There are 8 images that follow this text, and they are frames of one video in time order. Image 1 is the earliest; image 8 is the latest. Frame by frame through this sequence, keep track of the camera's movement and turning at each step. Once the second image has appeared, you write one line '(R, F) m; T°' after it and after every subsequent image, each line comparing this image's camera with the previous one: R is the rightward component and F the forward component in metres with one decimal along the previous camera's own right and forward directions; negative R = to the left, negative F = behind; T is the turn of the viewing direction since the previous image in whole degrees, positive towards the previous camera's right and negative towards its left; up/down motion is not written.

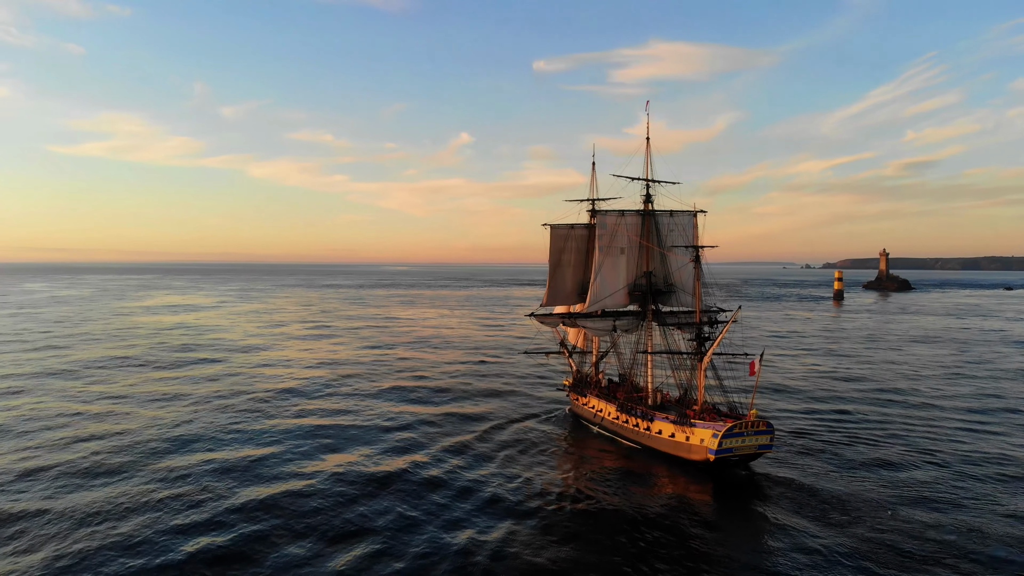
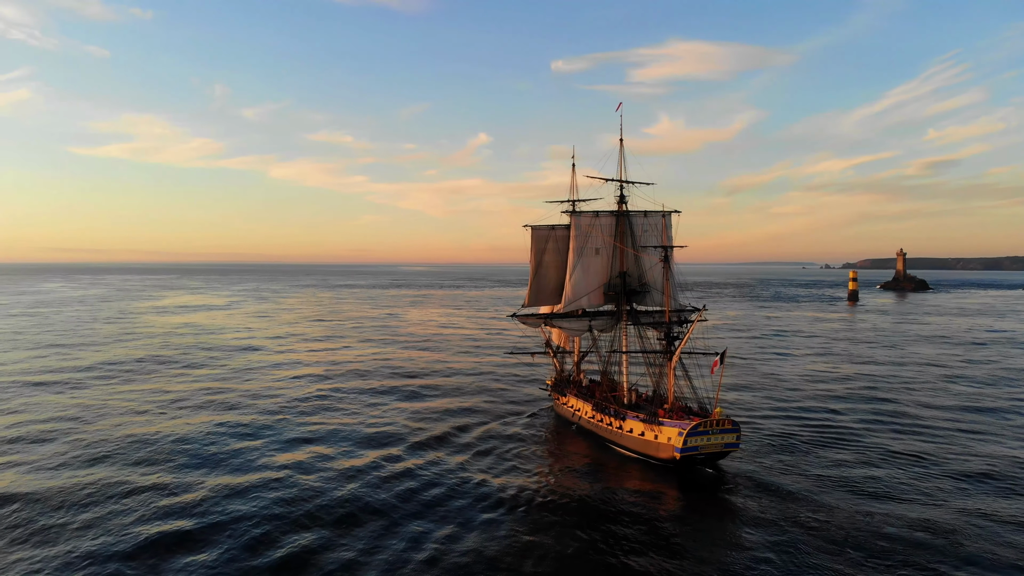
(+2.3, -0.3) m; 0°
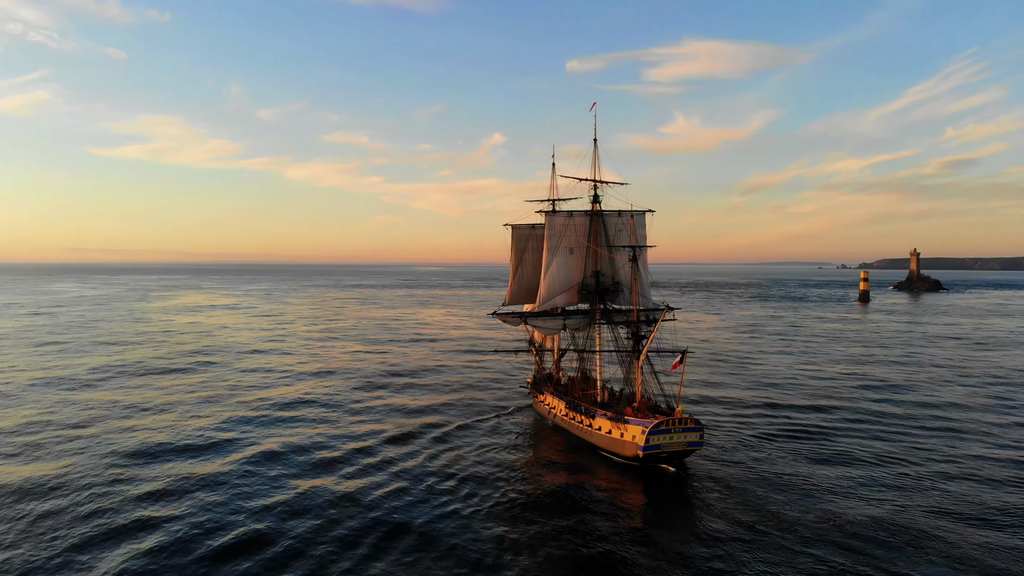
(+2.2, -0.3) m; 0°
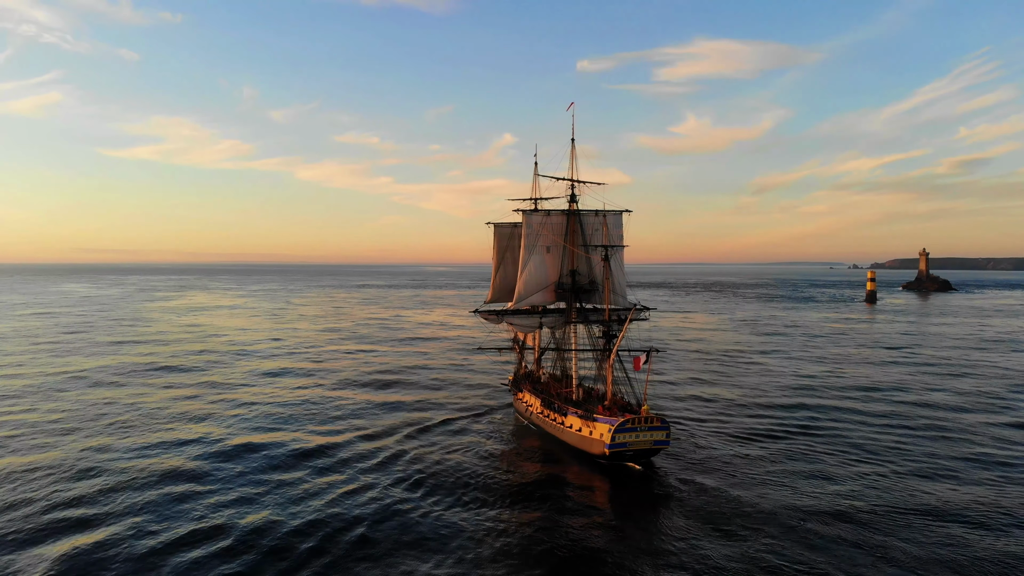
(+2.1, -0.2) m; 0°
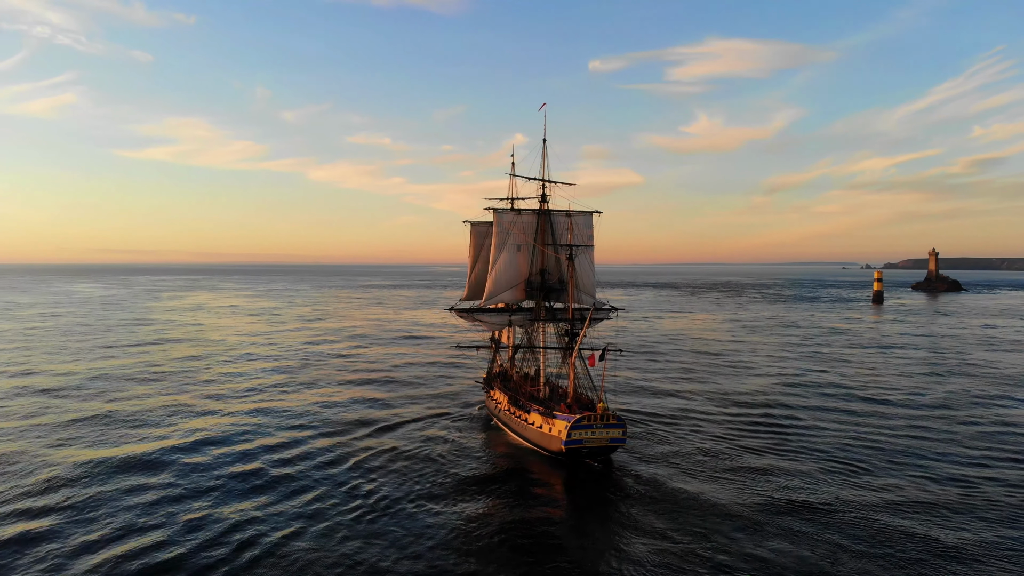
(+2.7, -0.3) m; 0°
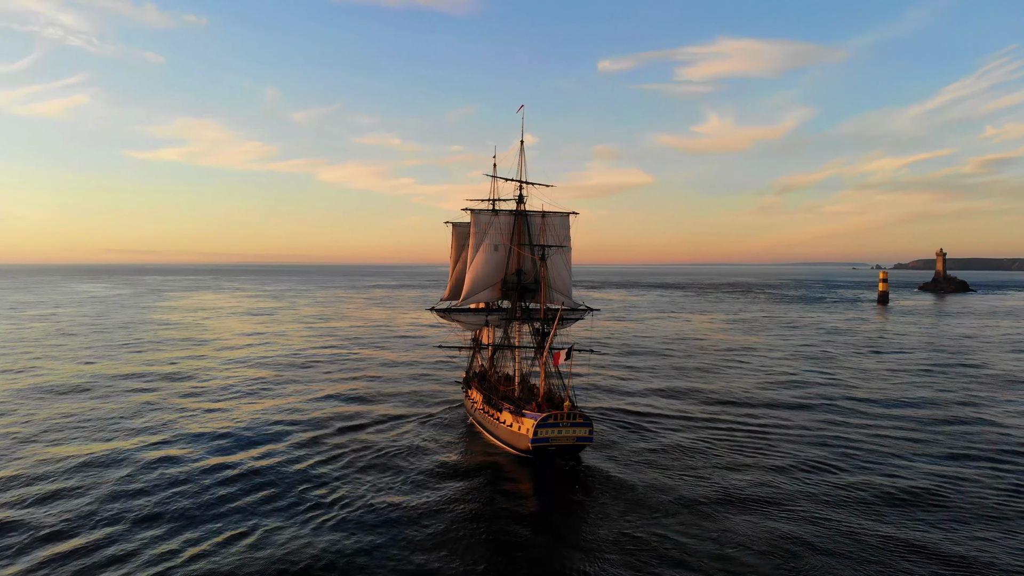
(+2.1, -0.3) m; 0°
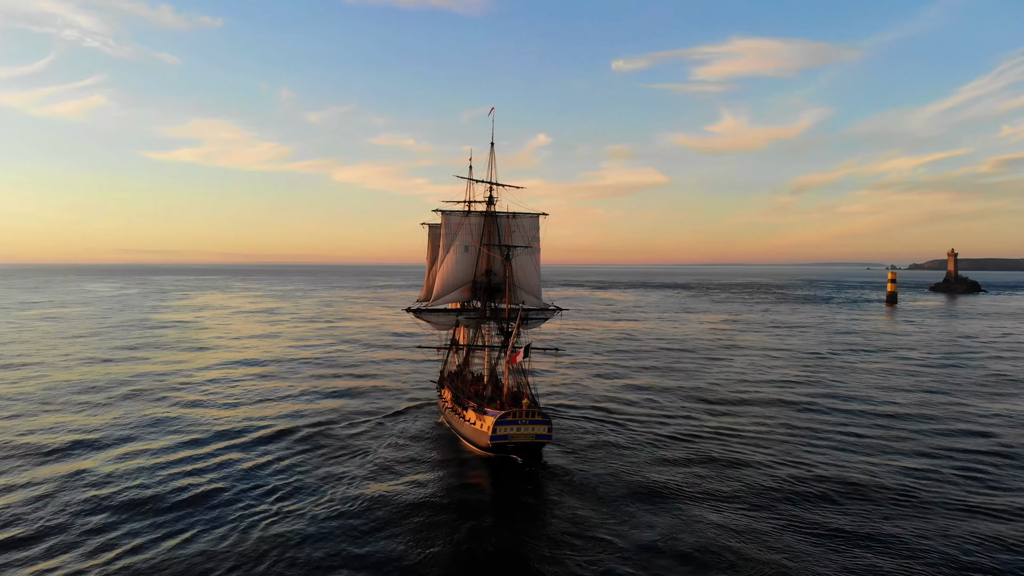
(+2.5, -0.5) m; 0°
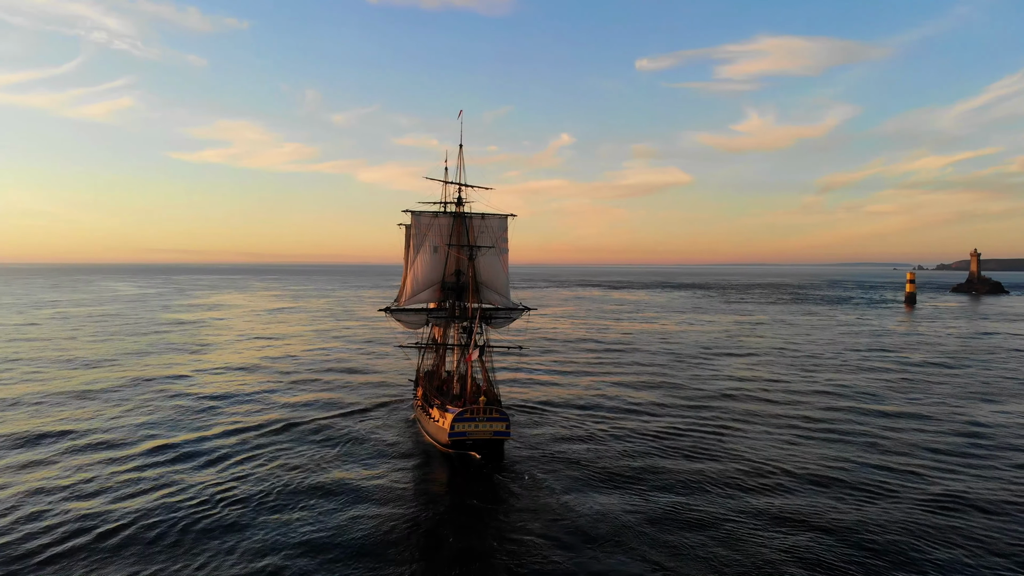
(+3.0, -0.6) m; 0°
